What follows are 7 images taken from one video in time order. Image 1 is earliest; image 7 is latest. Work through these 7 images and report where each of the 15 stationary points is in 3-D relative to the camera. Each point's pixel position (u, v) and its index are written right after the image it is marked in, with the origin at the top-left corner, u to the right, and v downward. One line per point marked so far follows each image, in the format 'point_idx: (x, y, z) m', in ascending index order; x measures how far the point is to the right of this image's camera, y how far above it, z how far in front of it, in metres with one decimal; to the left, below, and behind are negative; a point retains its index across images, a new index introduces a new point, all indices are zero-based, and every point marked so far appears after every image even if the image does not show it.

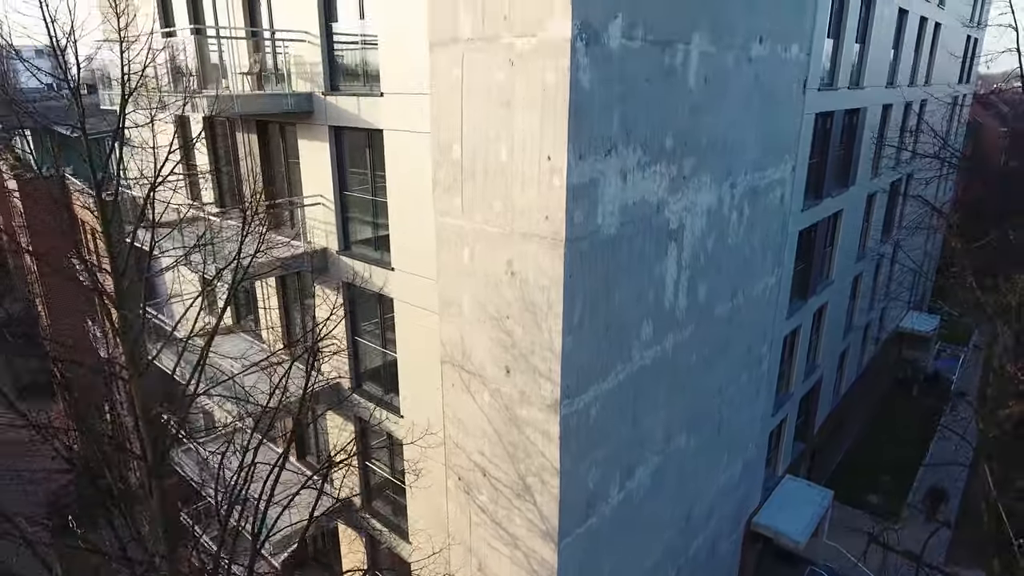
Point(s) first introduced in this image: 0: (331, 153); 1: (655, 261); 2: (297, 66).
0: (-2.6, +1.9, +9.1) m
1: (+1.9, +0.4, +8.2) m
2: (-3.1, +3.2, +9.0) m
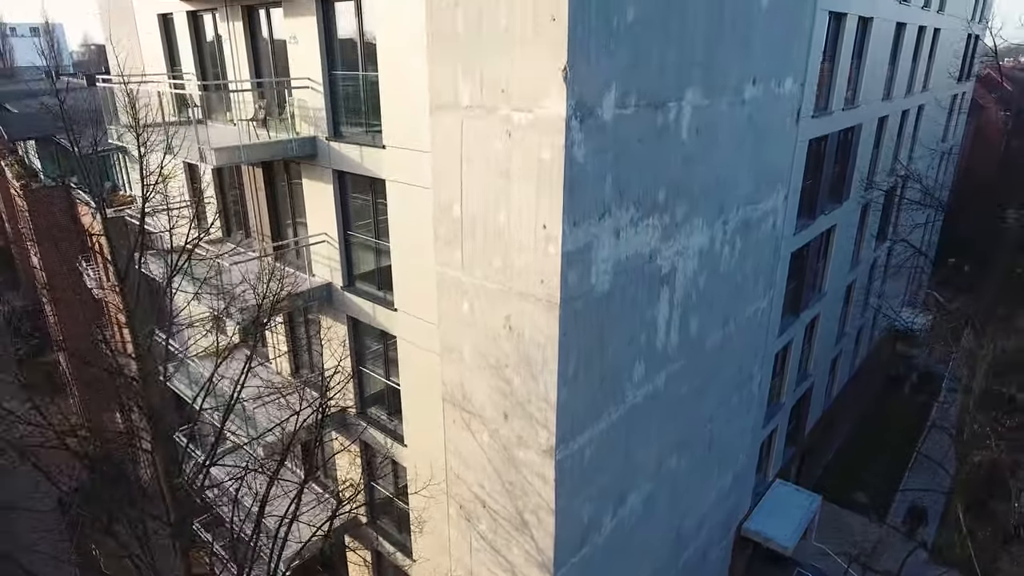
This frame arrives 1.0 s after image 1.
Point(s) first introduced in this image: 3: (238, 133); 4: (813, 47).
0: (-2.7, +1.4, +9.4) m
1: (+1.8, -0.2, +8.5) m
2: (-3.1, +2.6, +9.2) m
3: (-4.1, +2.2, +9.3) m
4: (+5.4, +4.3, +11.2) m
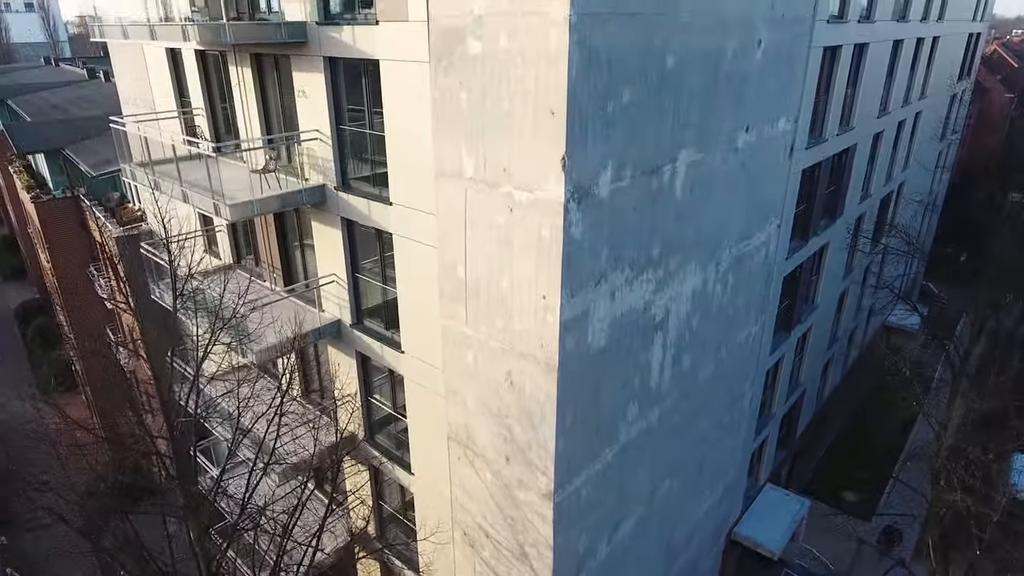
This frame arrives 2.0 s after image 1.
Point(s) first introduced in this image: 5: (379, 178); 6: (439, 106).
0: (-2.6, +0.7, +9.8) m
1: (+1.9, -0.9, +9.0) m
2: (-3.1, +2.0, +9.5) m
3: (-4.0, +1.6, +9.6) m
4: (+5.4, +3.8, +11.5) m
5: (-1.9, +1.6, +9.0) m
6: (-0.9, +2.1, +7.4) m
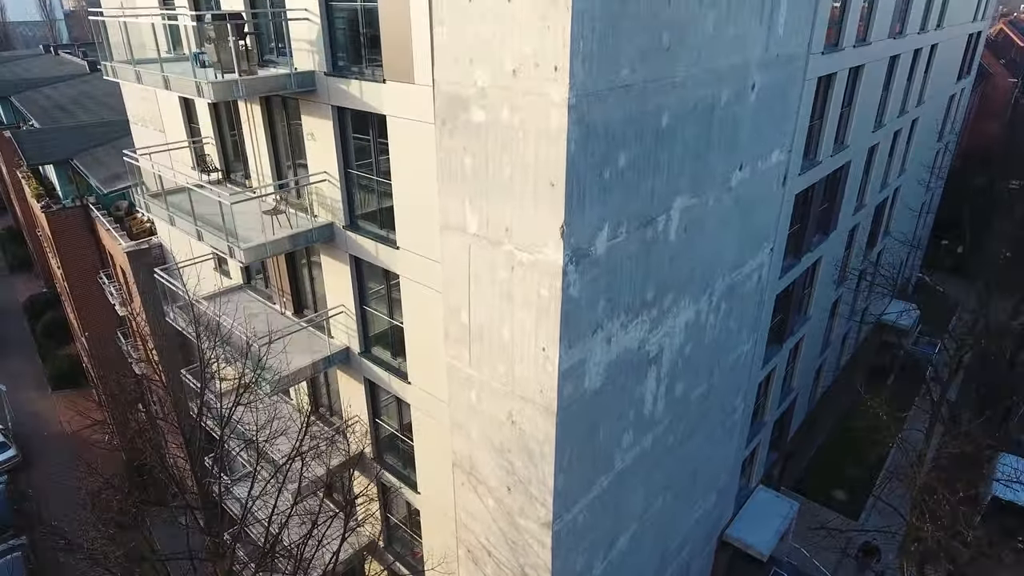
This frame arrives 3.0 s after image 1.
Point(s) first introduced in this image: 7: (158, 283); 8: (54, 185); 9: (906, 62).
0: (-2.6, +0.2, +10.2) m
1: (+1.9, -1.5, +9.4) m
2: (-3.1, +1.4, +9.9) m
3: (-4.0, +1.1, +10.0) m
4: (+5.4, +3.3, +11.7) m
5: (-1.9, +1.0, +9.4) m
6: (-0.9, +1.5, +7.8) m
7: (-7.0, +0.1, +12.5) m
8: (-14.1, +3.2, +19.3) m
9: (+10.6, +6.1, +16.9) m
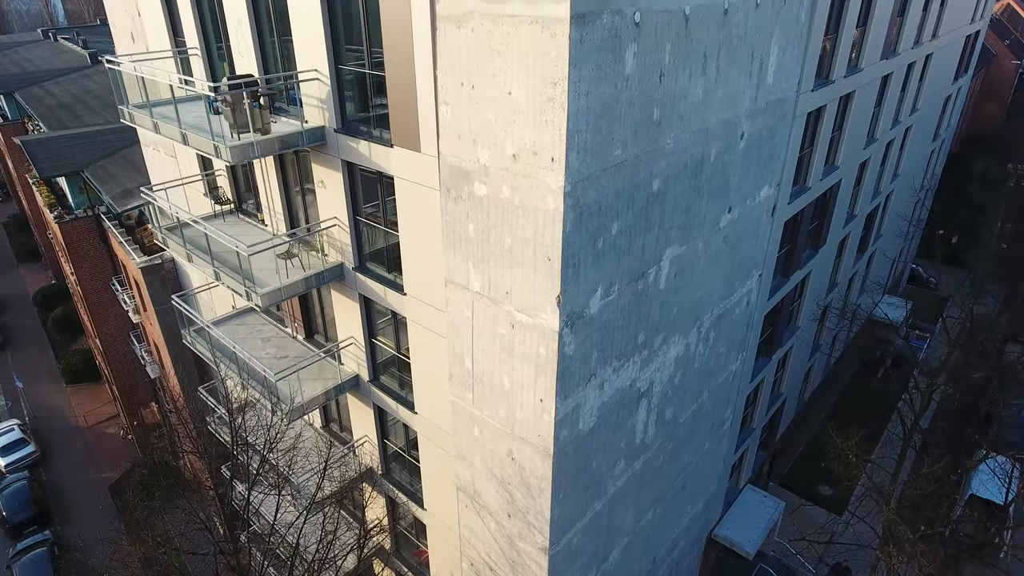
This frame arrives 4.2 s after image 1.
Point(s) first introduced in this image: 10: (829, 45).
0: (-2.6, -0.4, +10.8) m
1: (+1.9, -2.1, +10.1) m
2: (-3.1, +0.8, +10.5) m
3: (-4.0, +0.5, +10.6) m
4: (+5.4, +2.8, +12.2) m
5: (-1.9, +0.4, +9.9) m
6: (-0.8, +0.8, +8.3) m
7: (-7.0, -0.4, +13.1) m
8: (-14.1, +3.0, +19.7) m
9: (+10.6, +5.8, +17.3) m
10: (+6.3, +4.8, +12.4) m
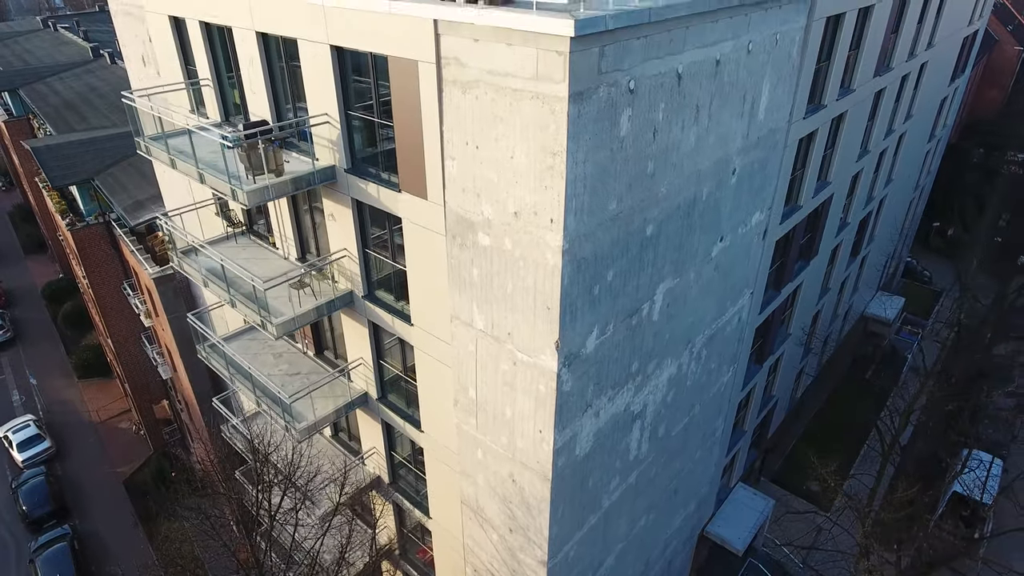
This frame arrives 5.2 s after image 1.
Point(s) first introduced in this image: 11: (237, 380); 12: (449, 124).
0: (-2.6, -0.9, +11.4) m
1: (+1.9, -2.6, +10.7) m
2: (-3.1, +0.3, +11.0) m
3: (-4.0, 0.0, +11.1) m
4: (+5.5, +2.4, +12.6) m
5: (-1.9, -0.1, +10.5) m
6: (-0.8, +0.2, +8.9) m
7: (-7.0, -0.8, +13.7) m
8: (-14.1, +2.9, +20.2) m
9: (+10.7, +5.5, +17.6) m
10: (+6.3, +4.4, +12.8) m
11: (-5.8, -1.9, +13.2) m
12: (-0.8, +2.0, +7.8) m
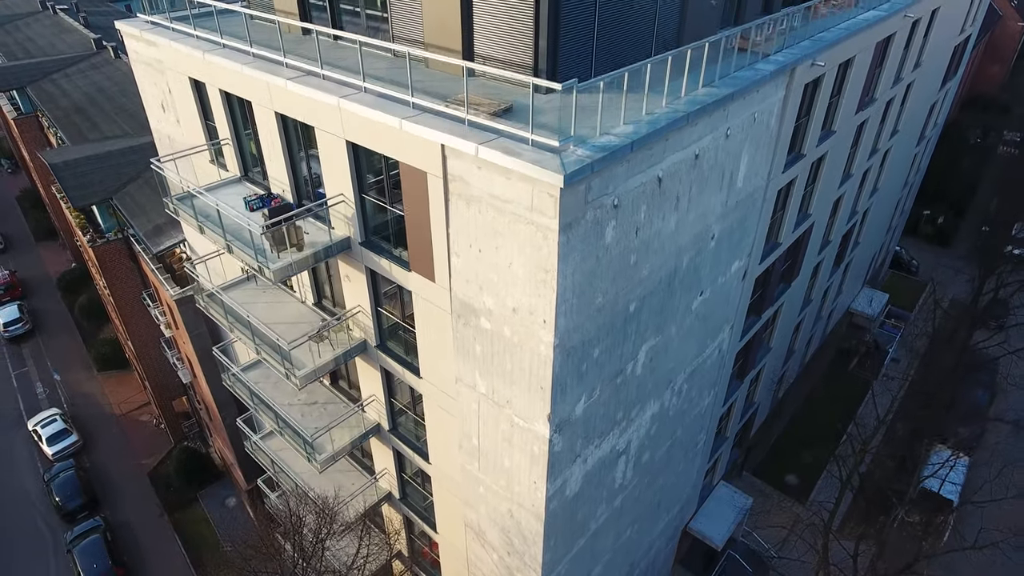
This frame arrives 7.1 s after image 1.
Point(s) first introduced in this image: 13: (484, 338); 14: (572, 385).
0: (-2.6, -1.8, +12.6) m
1: (+1.9, -3.6, +12.1) m
2: (-3.1, -0.6, +12.1) m
3: (-4.0, -1.0, +12.3) m
4: (+5.4, +1.5, +13.6) m
5: (-1.9, -1.1, +11.6) m
6: (-0.9, -0.9, +10.0) m
7: (-7.0, -1.6, +14.9) m
8: (-14.1, +2.6, +21.1) m
9: (+10.6, +5.0, +18.4) m
10: (+6.3, +3.6, +13.7) m
11: (-5.8, -2.7, +14.5) m
12: (-0.8, +0.8, +8.8) m
13: (-0.4, -0.7, +9.4) m
14: (+0.9, -1.4, +9.3) m
